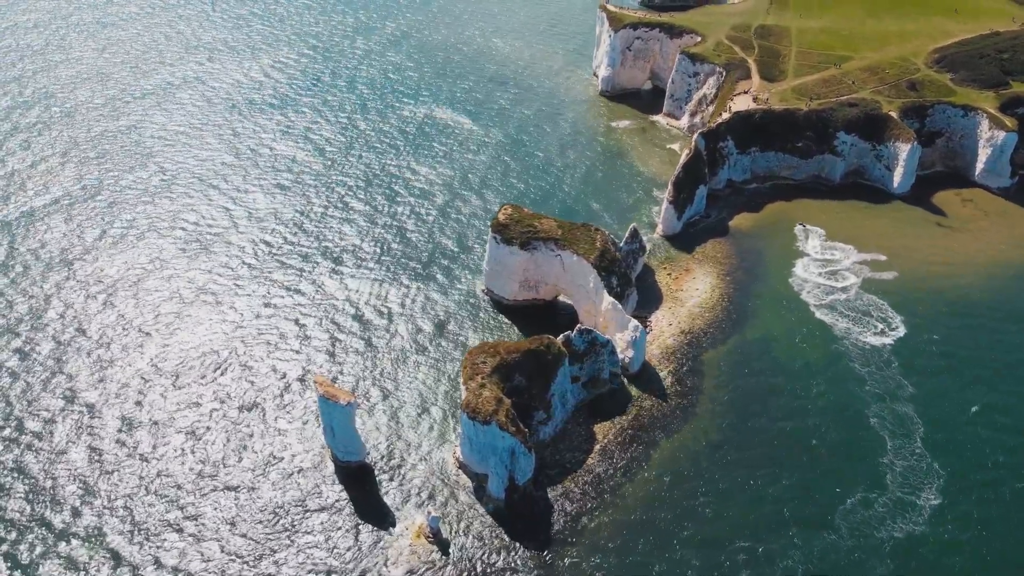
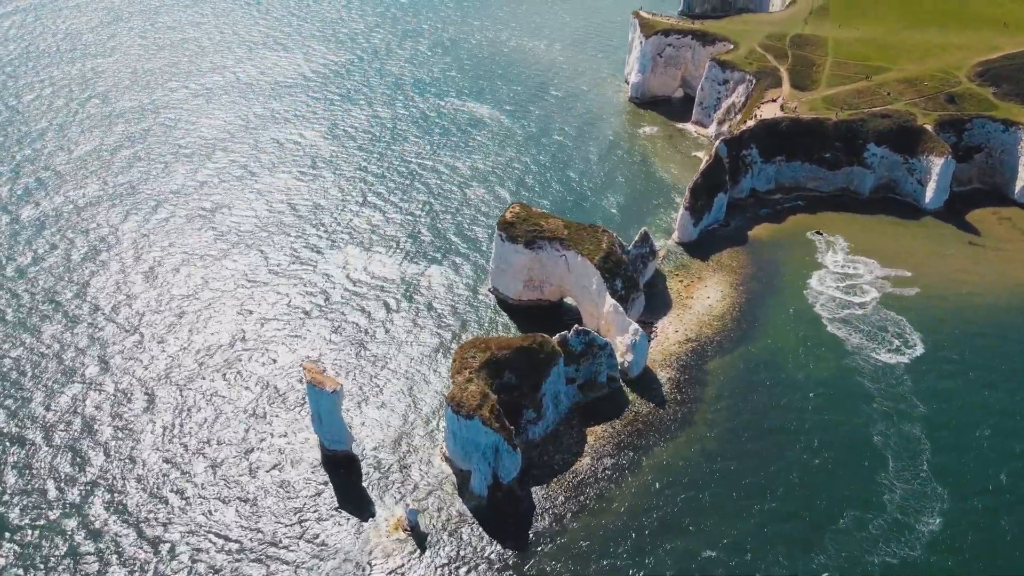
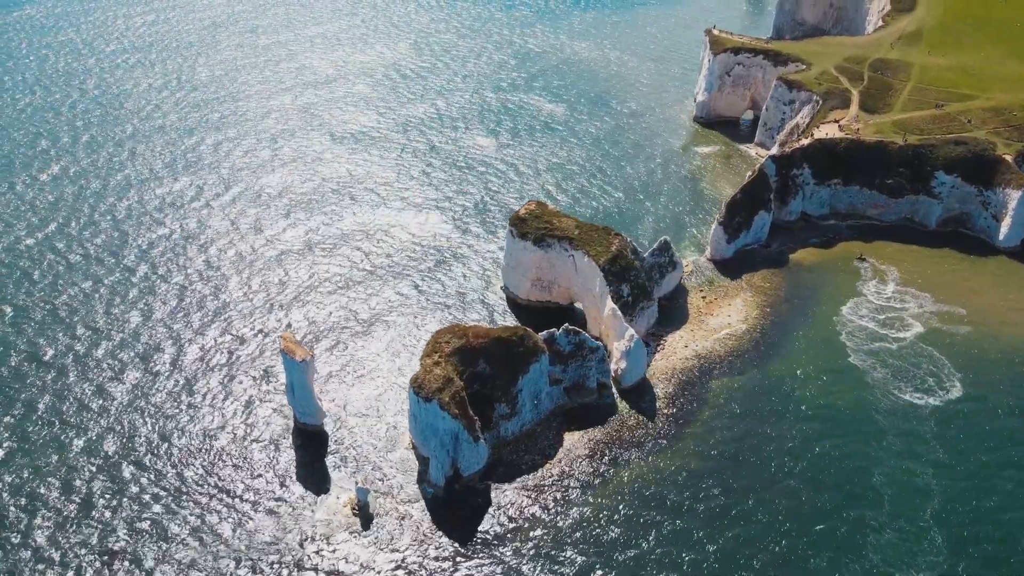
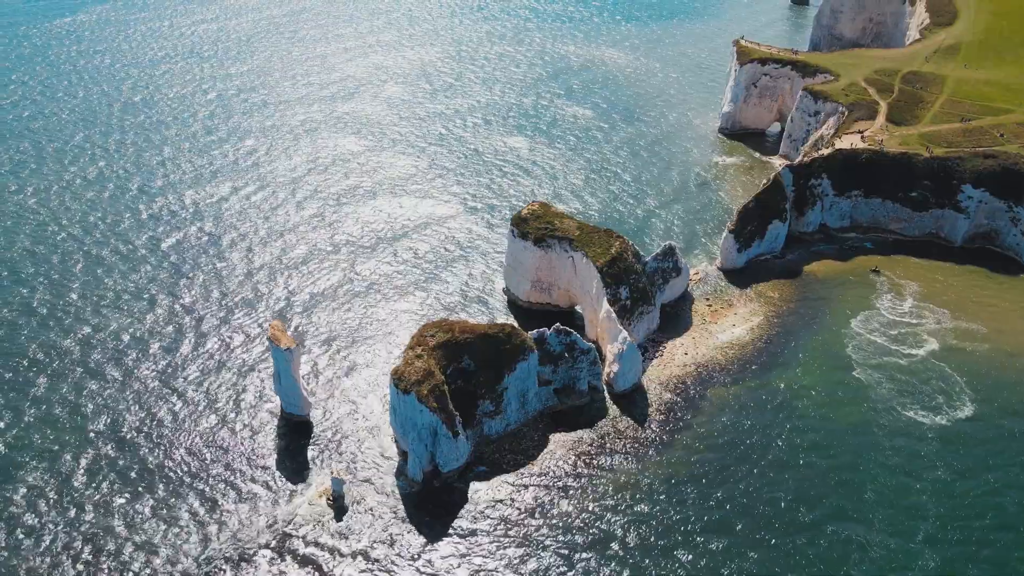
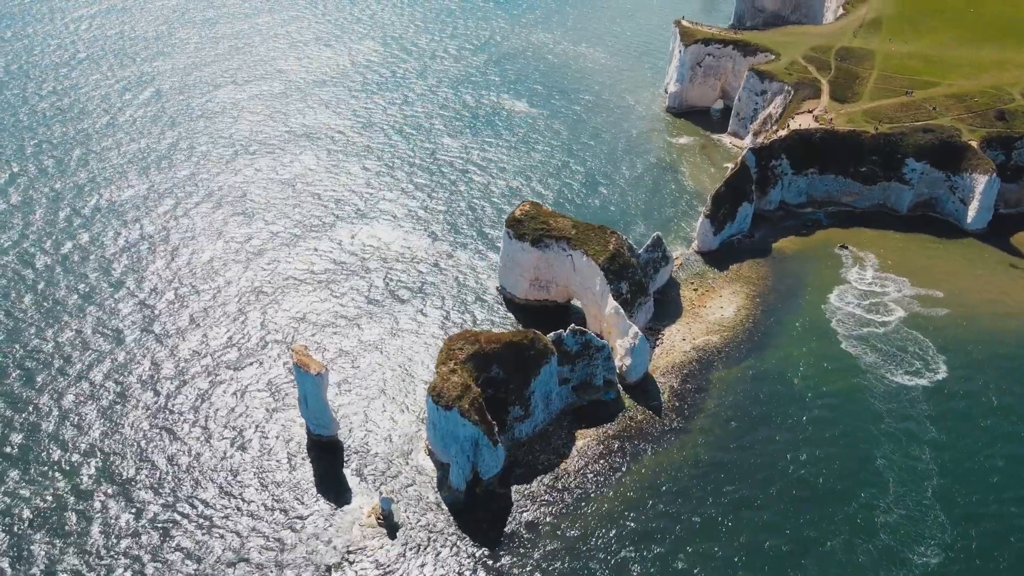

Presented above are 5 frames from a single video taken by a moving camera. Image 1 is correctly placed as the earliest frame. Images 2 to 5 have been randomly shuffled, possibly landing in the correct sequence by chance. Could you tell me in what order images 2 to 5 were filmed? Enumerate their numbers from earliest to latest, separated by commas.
2, 5, 3, 4
